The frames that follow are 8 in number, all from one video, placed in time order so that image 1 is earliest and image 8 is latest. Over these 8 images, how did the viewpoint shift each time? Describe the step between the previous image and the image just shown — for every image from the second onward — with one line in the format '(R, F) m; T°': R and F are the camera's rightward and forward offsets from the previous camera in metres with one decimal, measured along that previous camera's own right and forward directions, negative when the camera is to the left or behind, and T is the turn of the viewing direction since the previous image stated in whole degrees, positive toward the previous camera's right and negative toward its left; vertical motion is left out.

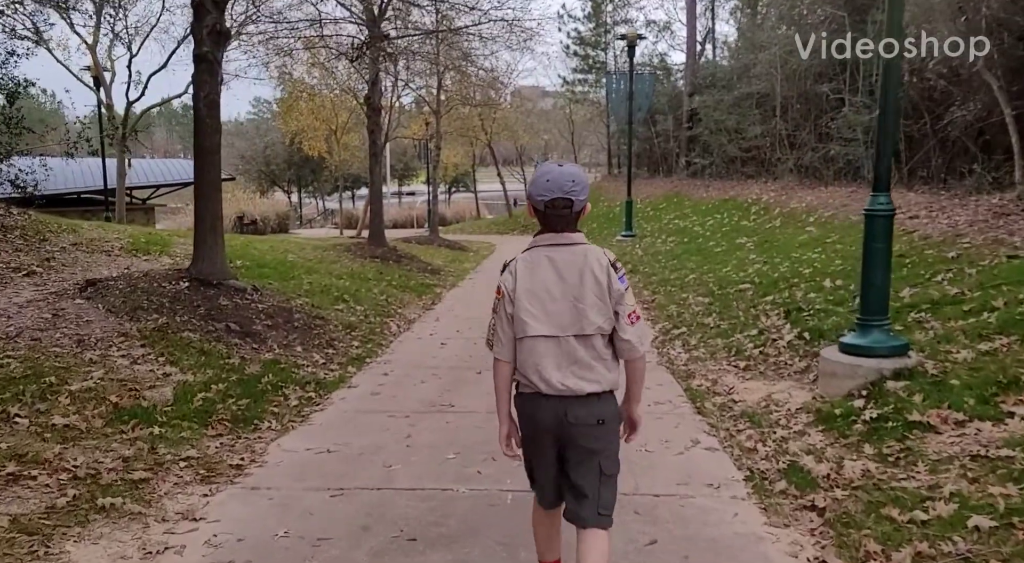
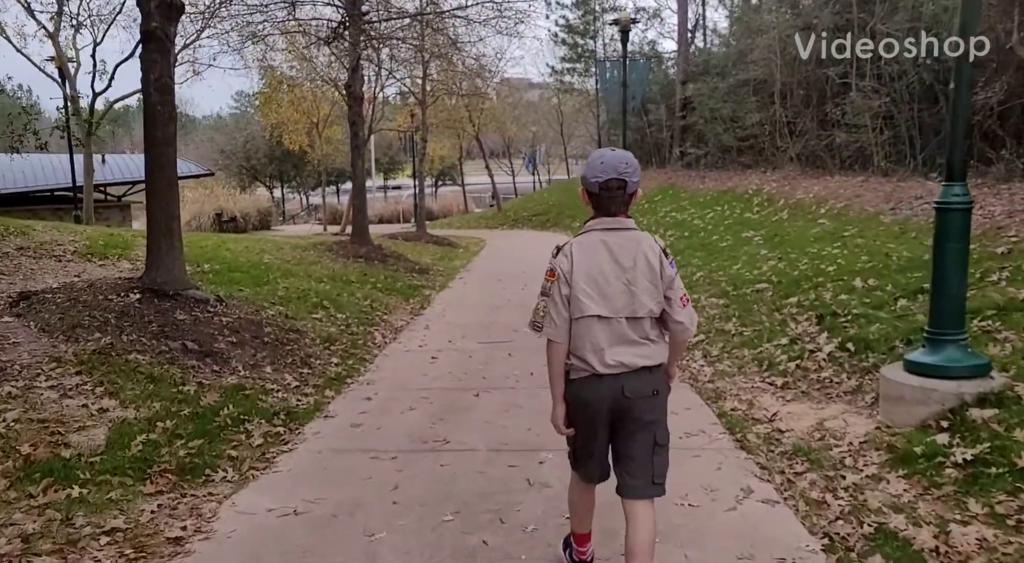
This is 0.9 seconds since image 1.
(-0.1, +1.0) m; +1°
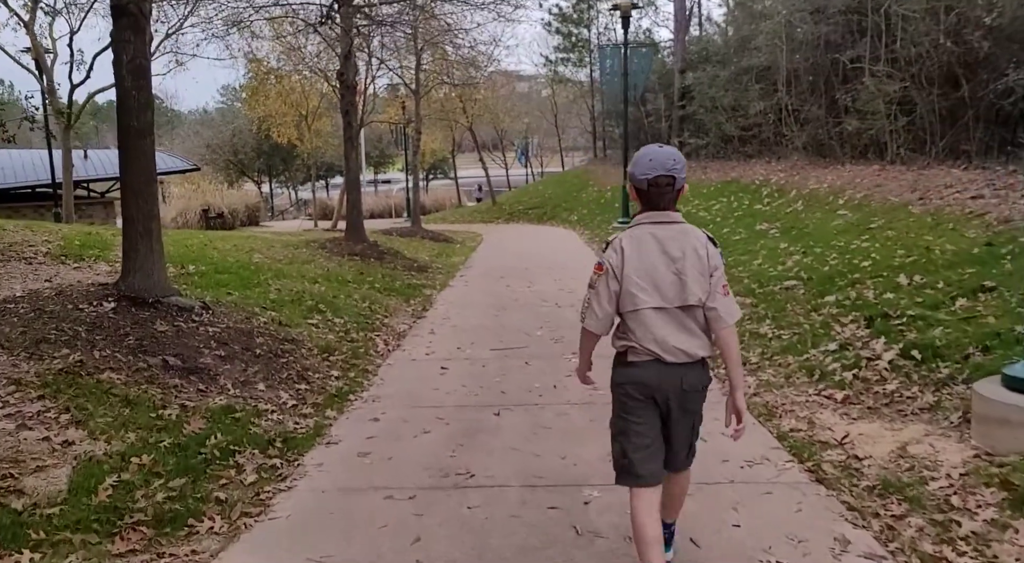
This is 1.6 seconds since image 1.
(-0.2, +0.8) m; +1°
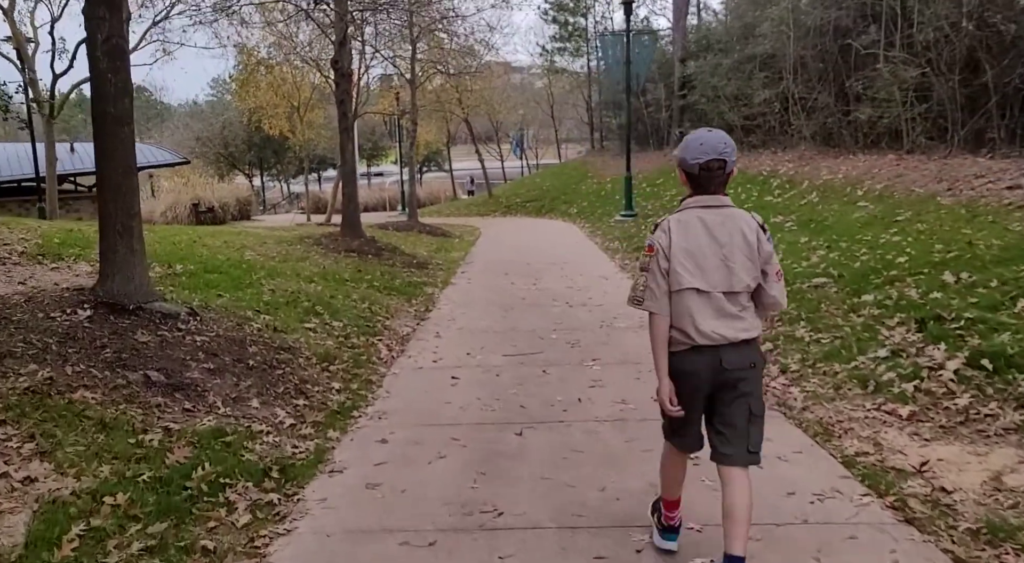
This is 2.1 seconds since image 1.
(-0.2, +0.6) m; 0°
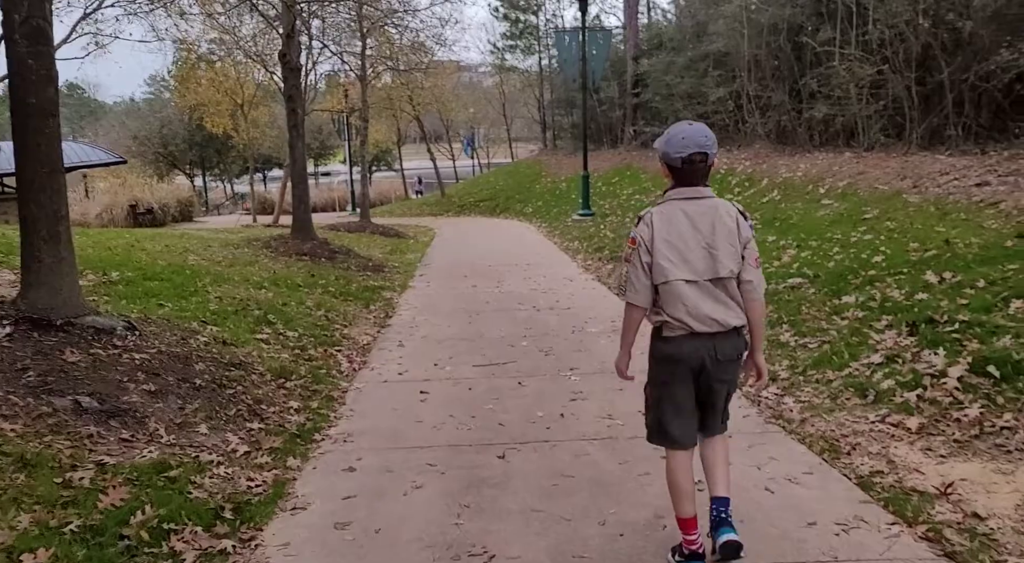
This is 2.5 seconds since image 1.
(-0.2, +0.5) m; +3°
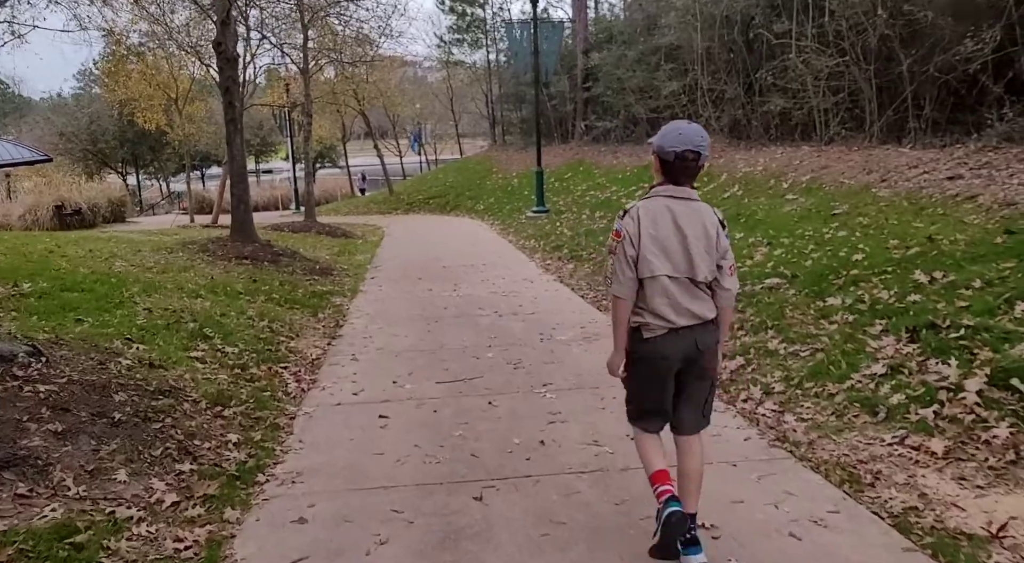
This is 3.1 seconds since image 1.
(-0.1, +0.7) m; +3°
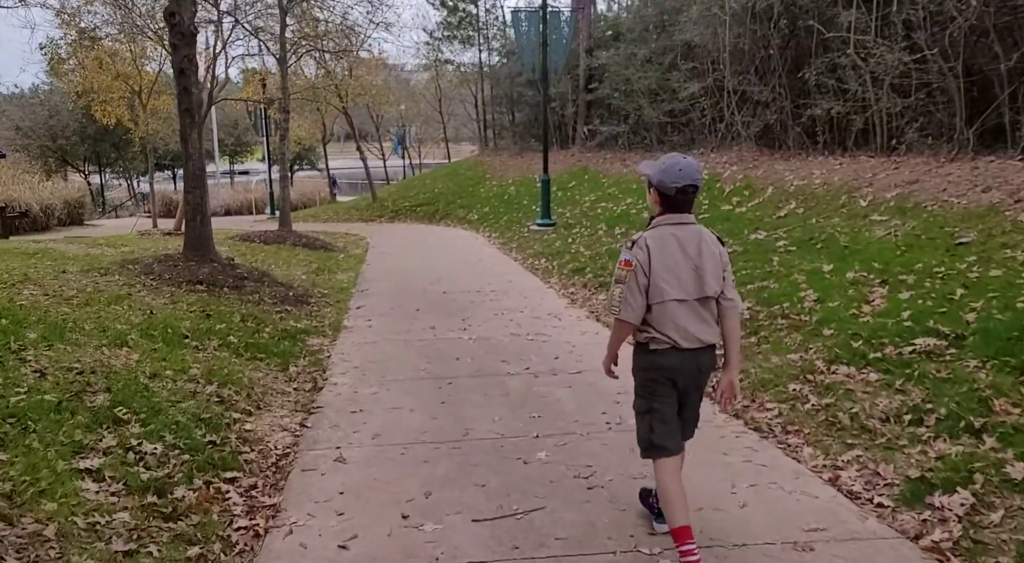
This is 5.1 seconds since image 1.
(-0.5, +2.5) m; +1°
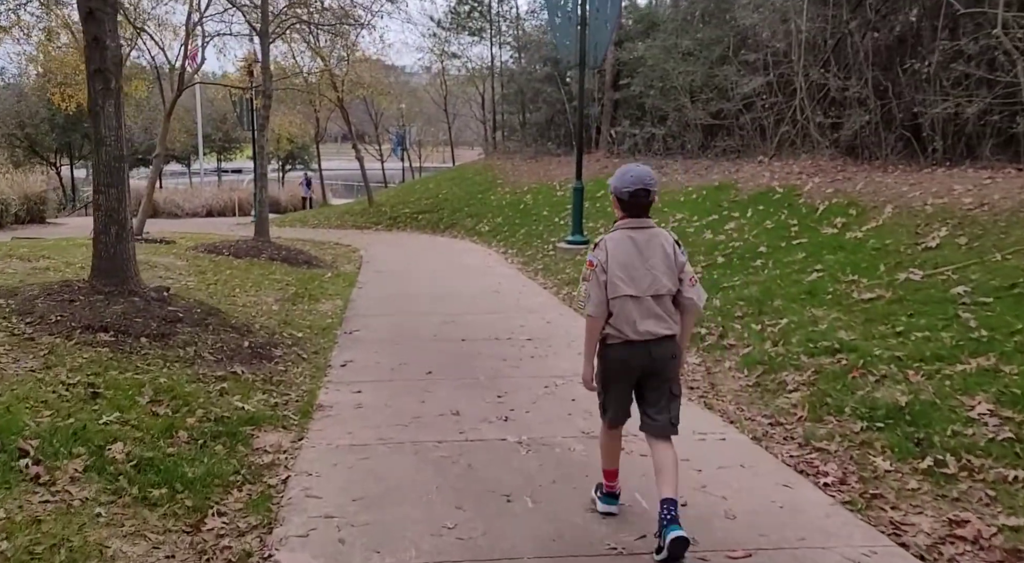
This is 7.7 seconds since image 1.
(-0.5, +3.5) m; 0°
